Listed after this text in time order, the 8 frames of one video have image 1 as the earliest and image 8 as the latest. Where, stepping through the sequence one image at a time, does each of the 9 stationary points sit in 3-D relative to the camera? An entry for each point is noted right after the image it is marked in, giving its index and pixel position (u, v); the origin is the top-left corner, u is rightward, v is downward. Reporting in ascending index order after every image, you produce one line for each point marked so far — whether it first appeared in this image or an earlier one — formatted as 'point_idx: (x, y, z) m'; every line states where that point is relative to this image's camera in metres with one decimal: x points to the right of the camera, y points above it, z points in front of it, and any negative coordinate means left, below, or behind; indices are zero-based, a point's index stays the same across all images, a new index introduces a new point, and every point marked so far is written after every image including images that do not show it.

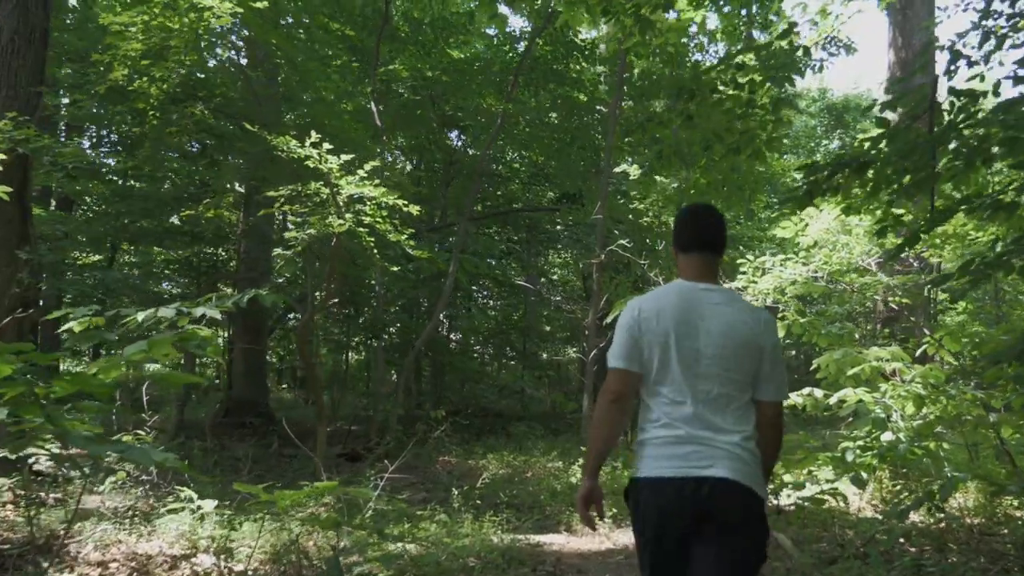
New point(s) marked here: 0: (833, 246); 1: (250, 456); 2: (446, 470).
0: (+2.9, +0.4, +7.4) m
1: (-3.2, -2.0, +9.8) m
2: (-0.7, -2.0, +8.7) m
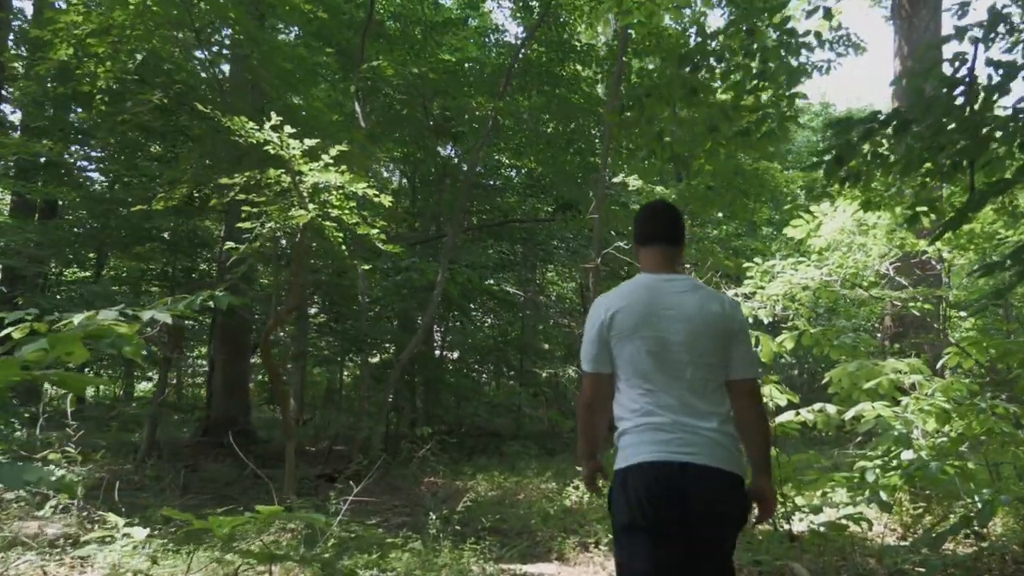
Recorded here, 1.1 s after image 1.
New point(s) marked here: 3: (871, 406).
0: (+2.8, +0.3, +6.8) m
1: (-3.3, -2.2, +9.2) m
2: (-0.8, -2.1, +8.1) m
3: (+2.8, -0.9, +6.2) m
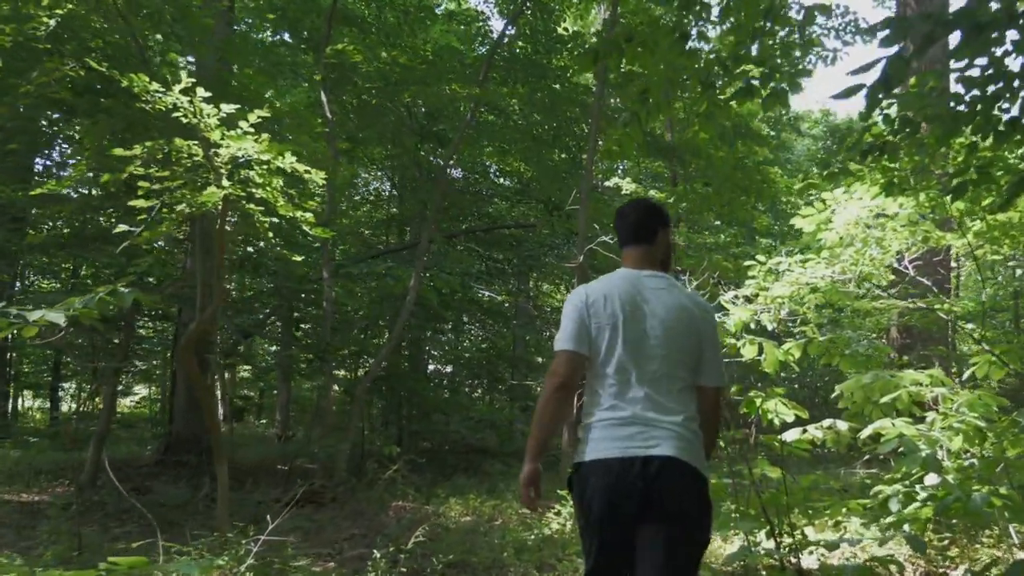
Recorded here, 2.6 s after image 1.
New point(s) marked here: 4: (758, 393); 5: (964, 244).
0: (+2.6, +0.3, +6.1) m
1: (-3.5, -2.2, +8.3) m
2: (-1.0, -2.1, +7.2) m
3: (+2.5, -0.9, +5.4) m
4: (+1.7, -0.8, +5.7) m
5: (+3.3, +0.3, +5.8) m
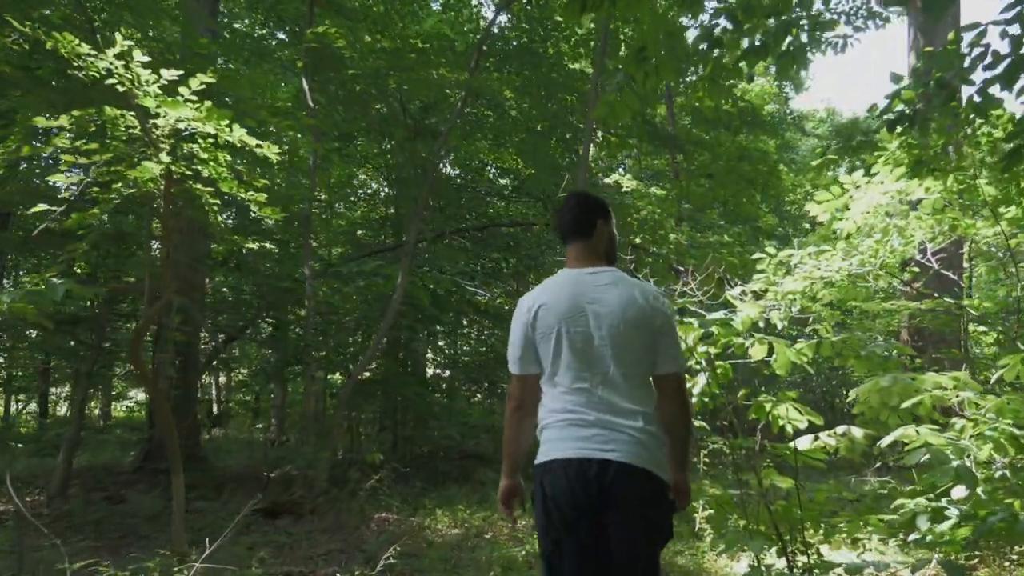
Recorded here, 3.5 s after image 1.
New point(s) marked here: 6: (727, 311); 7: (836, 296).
0: (+2.5, +0.4, +5.6) m
1: (-3.6, -2.2, +7.9) m
2: (-1.1, -2.1, +6.8) m
3: (+2.5, -0.9, +4.9) m
4: (+1.7, -0.7, +5.2) m
5: (+3.2, +0.3, +5.3) m
6: (+1.3, -0.1, +5.0) m
7: (+2.2, 0.0, +5.3) m
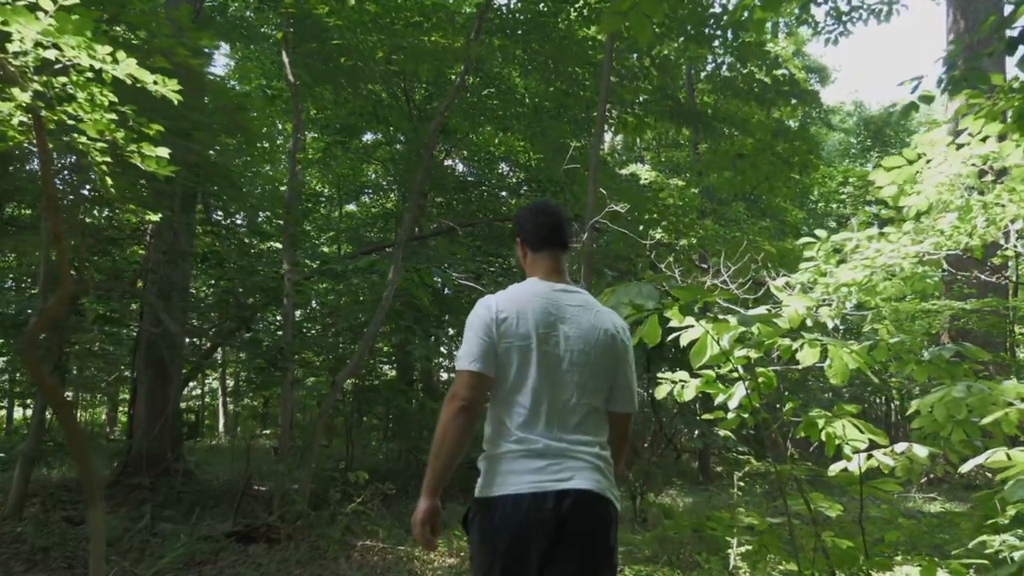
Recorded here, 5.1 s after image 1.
0: (+2.5, +0.4, +4.6) m
1: (-3.6, -2.2, +7.0) m
2: (-1.1, -2.0, +5.9) m
3: (+2.4, -0.8, +3.9) m
4: (+1.6, -0.7, +4.3) m
5: (+3.1, +0.4, +4.3) m
6: (+1.3, -0.1, +4.1) m
7: (+2.1, 0.0, +4.4) m
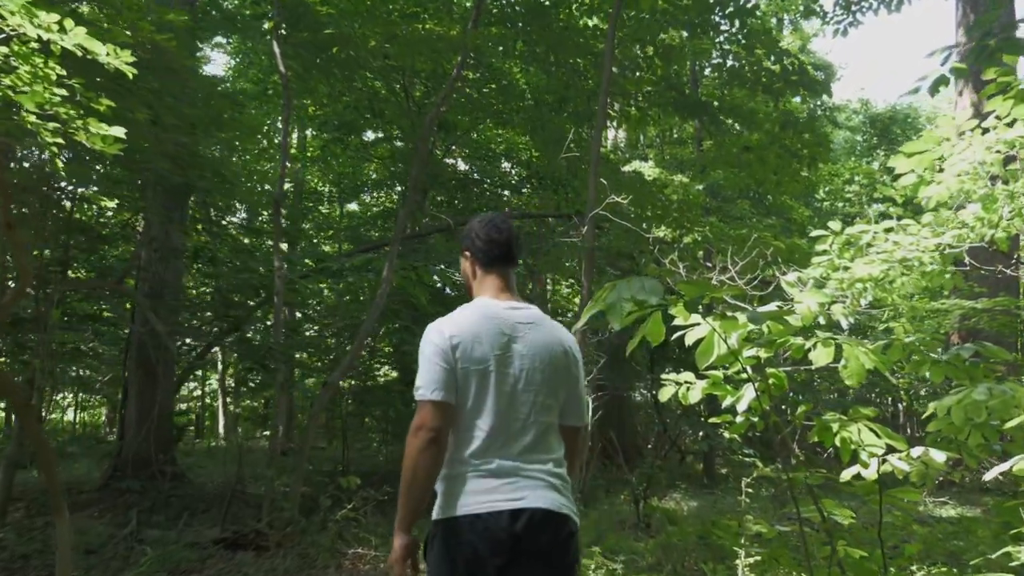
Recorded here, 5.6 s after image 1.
0: (+2.5, +0.4, +4.4) m
1: (-3.6, -2.1, +6.8) m
2: (-1.1, -2.0, +5.6) m
3: (+2.4, -0.8, +3.7) m
4: (+1.6, -0.6, +4.0) m
5: (+3.1, +0.4, +4.0) m
6: (+1.3, -0.1, +3.8) m
7: (+2.1, 0.0, +4.1) m
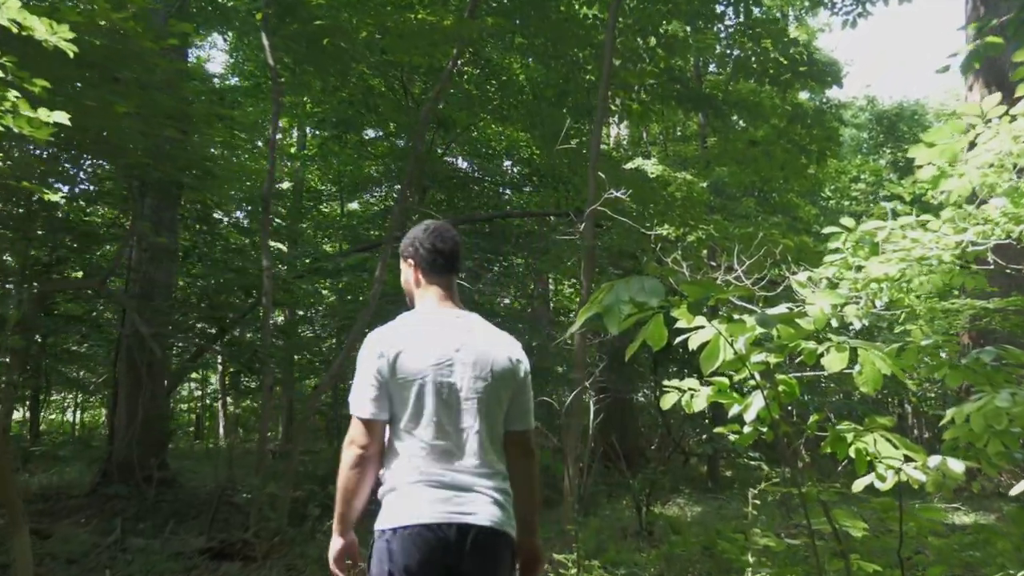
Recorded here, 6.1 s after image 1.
0: (+2.5, +0.4, +4.1) m
1: (-3.6, -2.1, +6.5) m
2: (-1.2, -2.0, +5.4) m
3: (+2.4, -0.8, +3.4) m
4: (+1.6, -0.6, +3.7) m
5: (+3.1, +0.4, +3.8) m
6: (+1.2, -0.1, +3.6) m
7: (+2.1, 0.0, +3.8) m
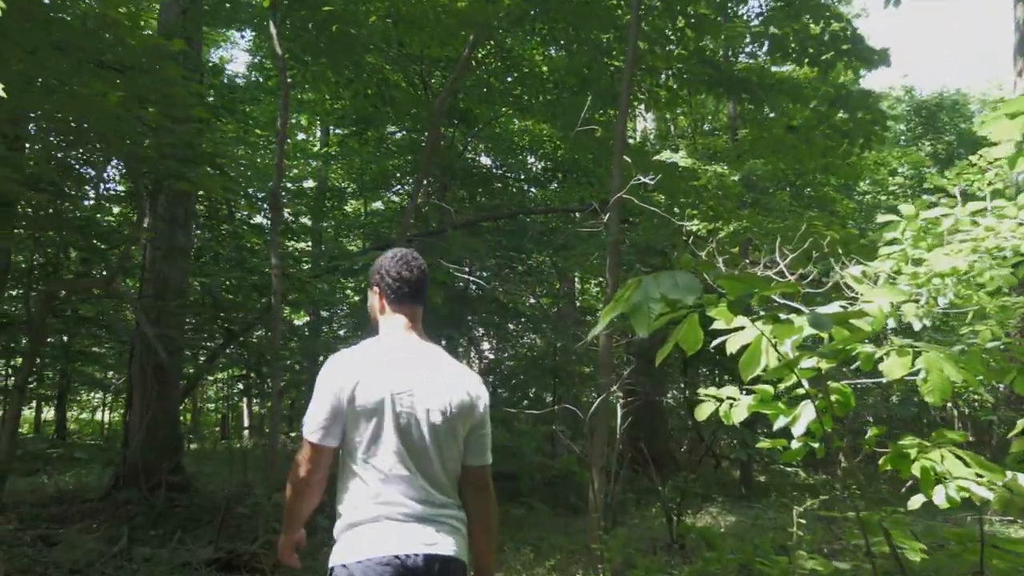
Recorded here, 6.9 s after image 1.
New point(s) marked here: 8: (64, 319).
0: (+2.5, +0.5, +3.6) m
1: (-3.4, -2.1, +6.3) m
2: (-1.0, -2.0, +5.0) m
3: (+2.4, -0.8, +2.9) m
4: (+1.6, -0.6, +3.3) m
5: (+3.1, +0.5, +3.2) m
6: (+1.3, 0.0, +3.1) m
7: (+2.1, 0.0, +3.4) m
8: (-4.5, -0.3, +8.0) m
